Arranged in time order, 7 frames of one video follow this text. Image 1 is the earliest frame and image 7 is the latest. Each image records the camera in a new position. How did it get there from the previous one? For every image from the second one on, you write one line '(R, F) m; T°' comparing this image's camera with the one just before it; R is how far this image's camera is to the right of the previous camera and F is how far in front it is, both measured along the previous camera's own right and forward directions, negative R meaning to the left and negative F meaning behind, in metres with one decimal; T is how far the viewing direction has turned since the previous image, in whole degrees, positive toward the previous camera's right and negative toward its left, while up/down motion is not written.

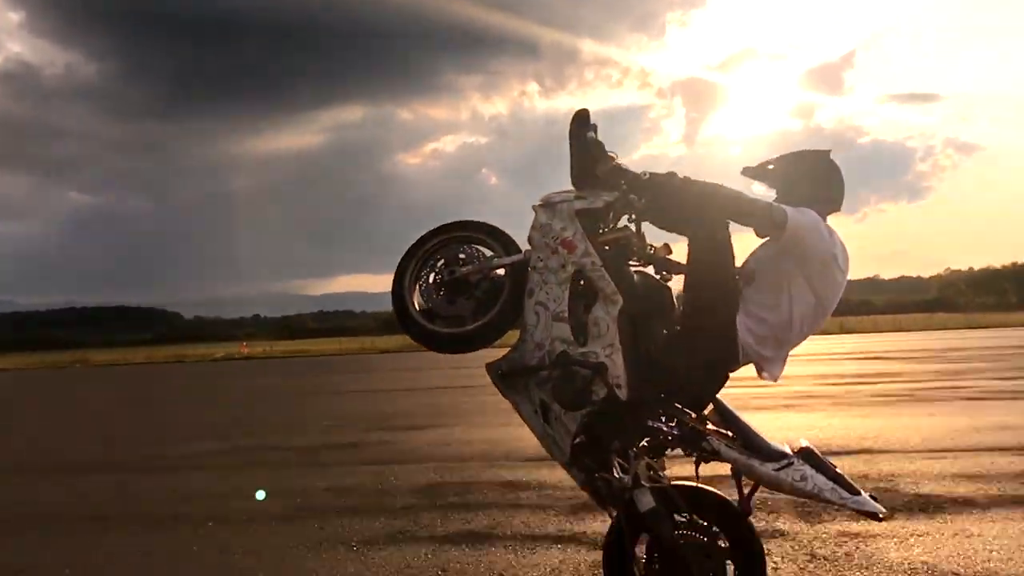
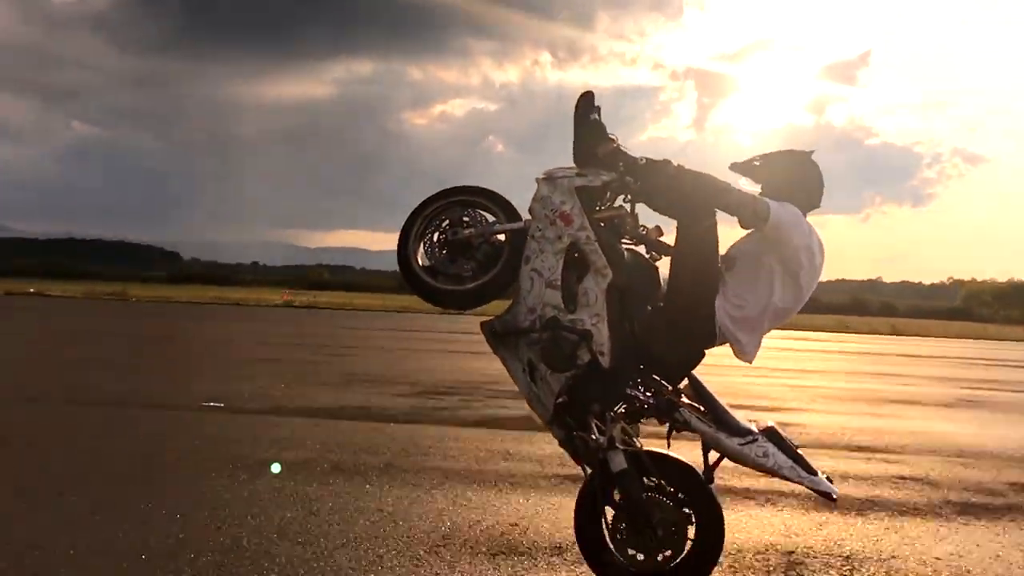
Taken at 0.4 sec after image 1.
(0.0, -0.1) m; 0°
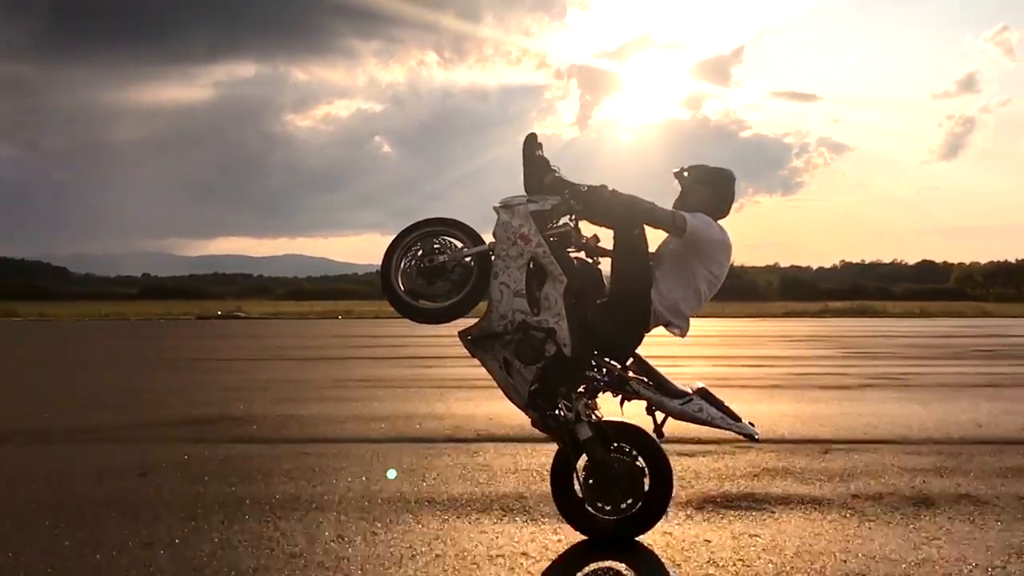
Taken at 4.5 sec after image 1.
(-0.2, -0.5) m; +6°
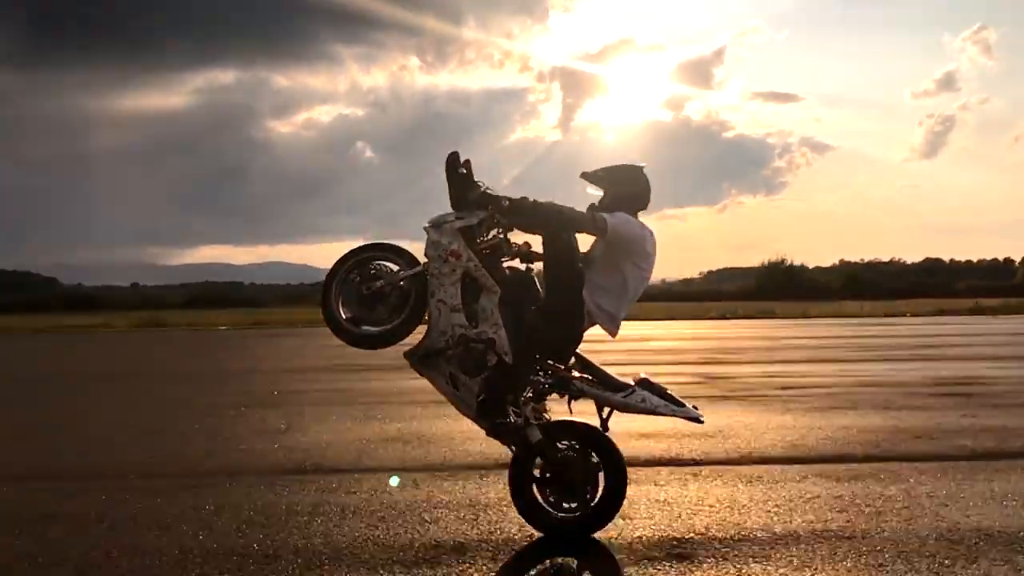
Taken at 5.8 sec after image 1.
(+0.1, 0.0) m; +1°
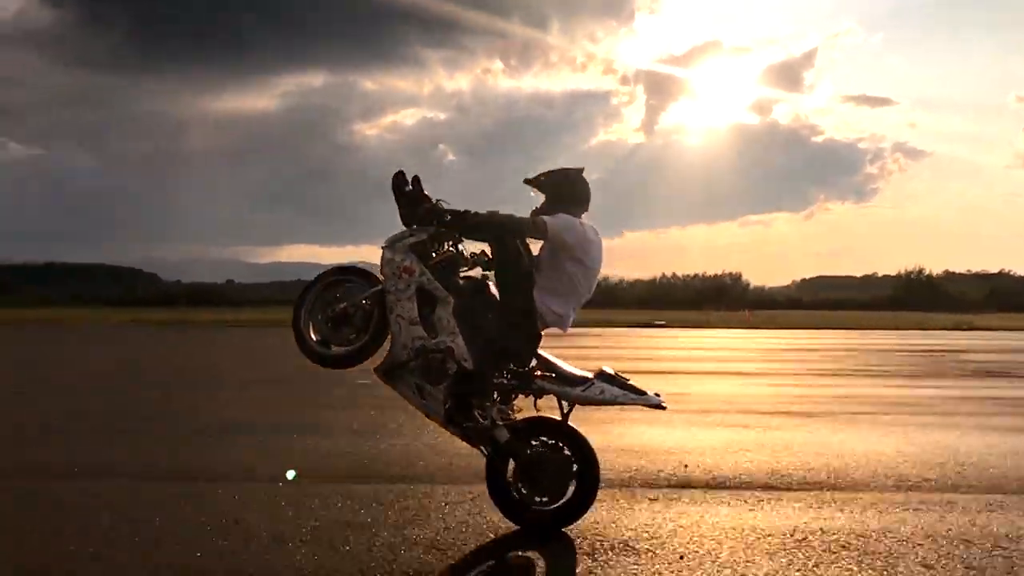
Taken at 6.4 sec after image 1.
(0.0, +0.4) m; -4°
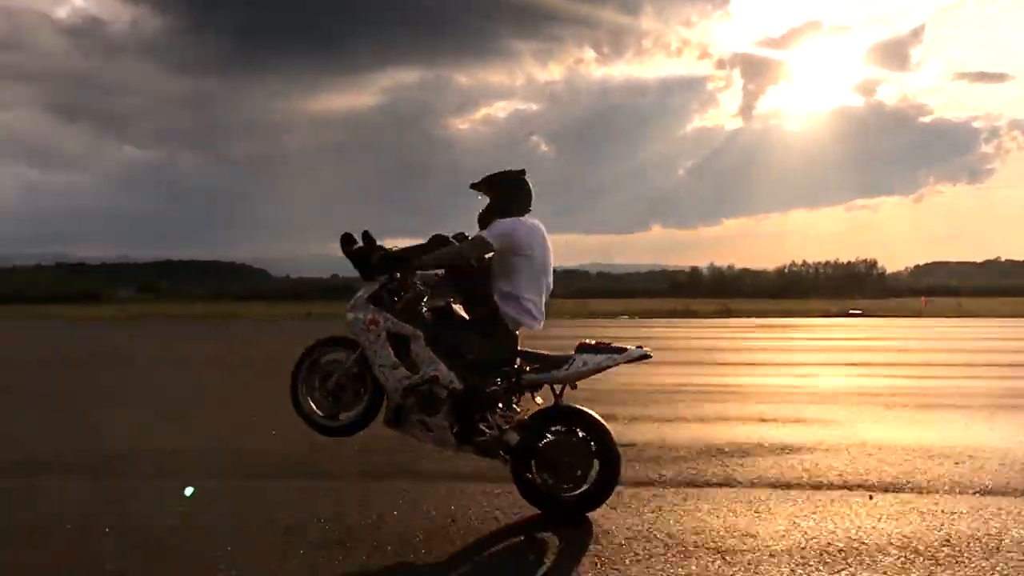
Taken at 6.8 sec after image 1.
(+0.1, +0.5) m; -5°
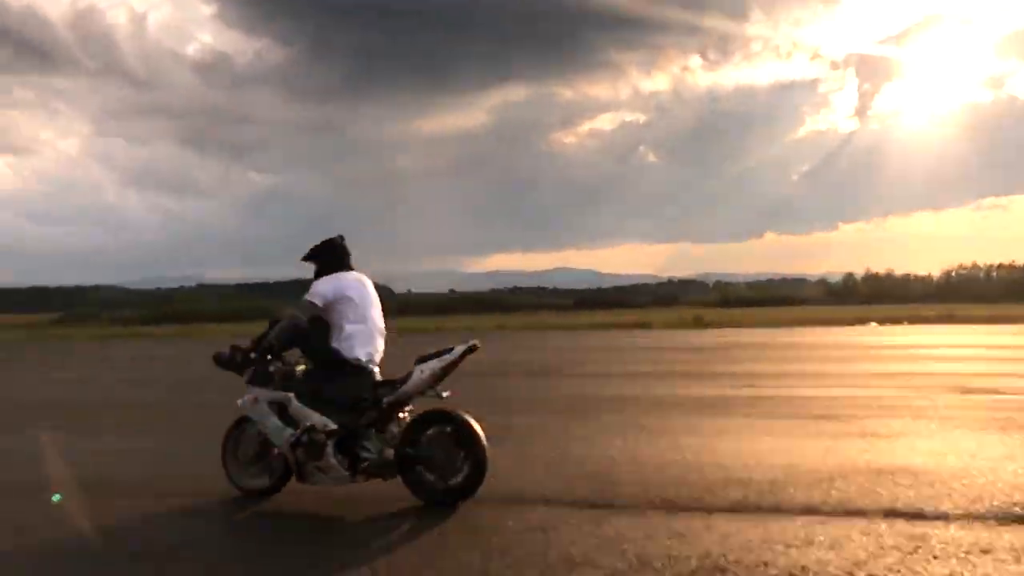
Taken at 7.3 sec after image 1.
(+0.2, +0.4) m; -6°
